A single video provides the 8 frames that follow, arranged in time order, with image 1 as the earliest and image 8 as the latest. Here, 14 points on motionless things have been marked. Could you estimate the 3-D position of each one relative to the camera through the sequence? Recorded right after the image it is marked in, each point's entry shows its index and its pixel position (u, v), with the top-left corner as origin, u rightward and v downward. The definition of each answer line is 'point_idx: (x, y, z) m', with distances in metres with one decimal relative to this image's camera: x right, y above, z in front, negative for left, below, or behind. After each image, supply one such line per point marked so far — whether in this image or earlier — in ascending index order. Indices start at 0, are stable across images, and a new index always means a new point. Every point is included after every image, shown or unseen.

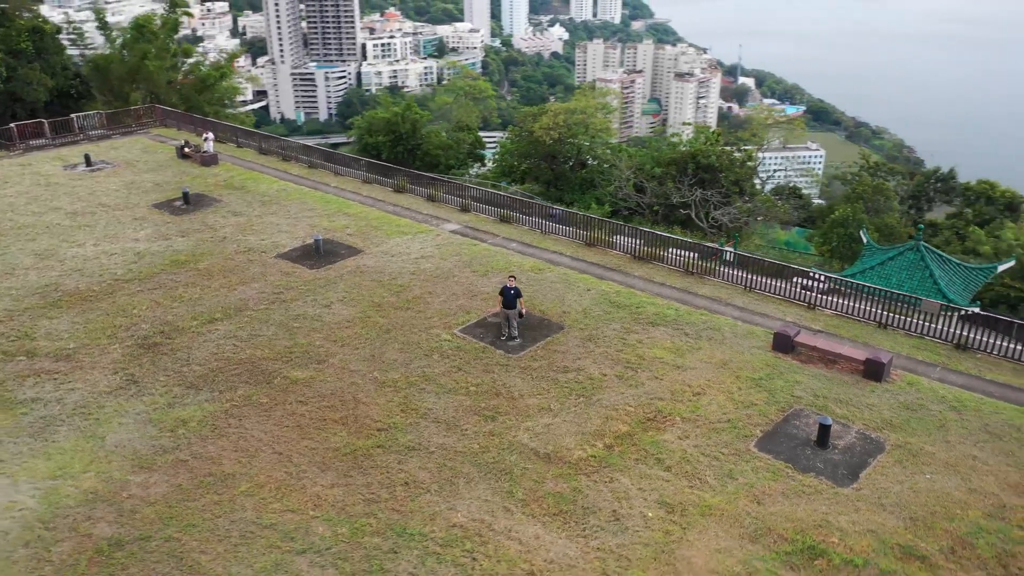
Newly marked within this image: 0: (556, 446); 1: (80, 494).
0: (+0.5, -1.6, +8.5) m
1: (-4.1, -2.0, +7.8) m
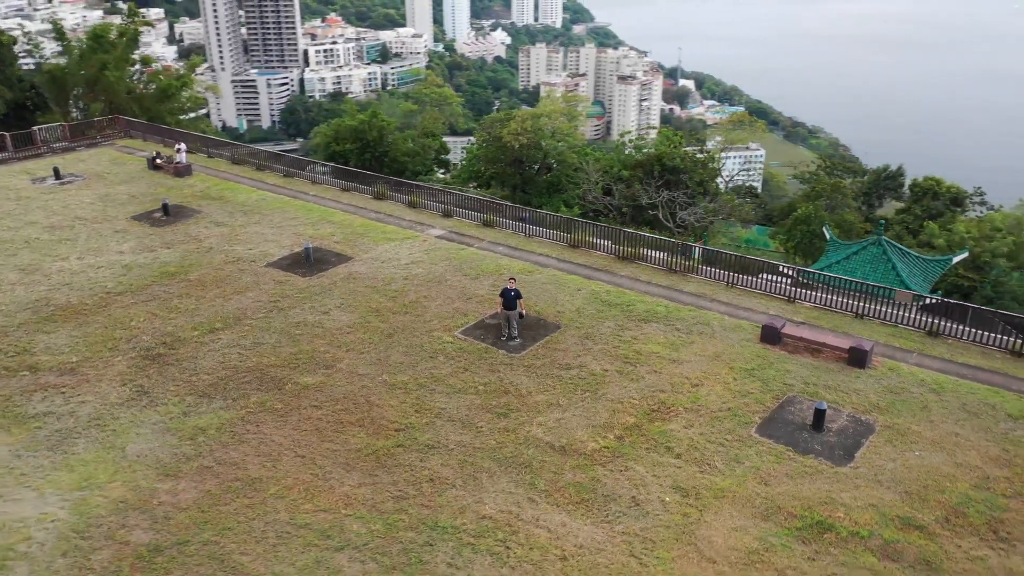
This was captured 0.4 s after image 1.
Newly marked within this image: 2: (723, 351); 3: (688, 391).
0: (+0.6, -1.6, +8.9) m
1: (-3.8, -2.1, +7.9) m
2: (+2.8, -0.8, +10.7) m
3: (+2.1, -1.2, +9.8) m
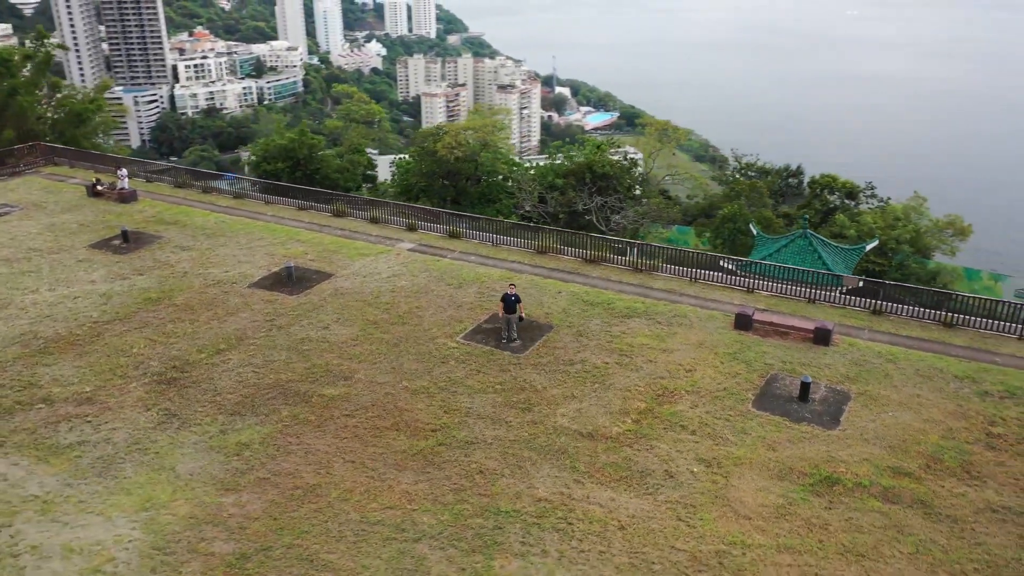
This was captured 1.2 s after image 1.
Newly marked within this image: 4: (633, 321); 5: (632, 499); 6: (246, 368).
0: (+1.0, -1.6, +9.8) m
1: (-3.3, -2.3, +8.2) m
2: (+2.8, -0.7, +11.9) m
3: (+2.3, -1.2, +10.9) m
4: (+1.8, -0.5, +12.4) m
5: (+1.3, -2.2, +8.5) m
6: (-3.6, -1.1, +11.2) m
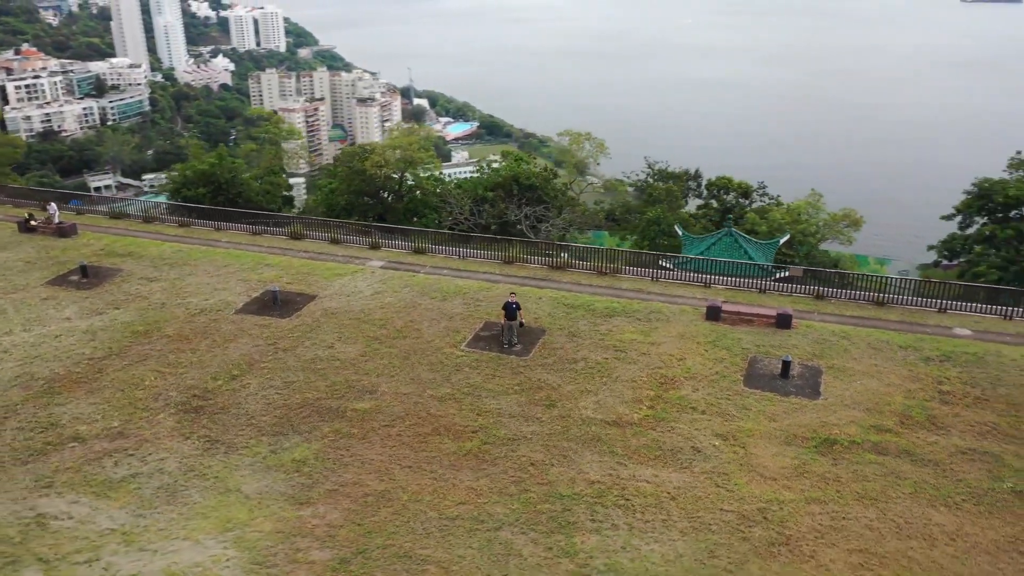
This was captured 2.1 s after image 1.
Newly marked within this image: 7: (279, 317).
0: (+1.4, -1.7, +10.9) m
1: (-2.5, -2.6, +8.6) m
2: (+2.8, -0.7, +13.2) m
3: (+2.5, -1.1, +12.1) m
4: (+1.7, -0.5, +13.6) m
5: (+1.9, -2.2, +9.6) m
6: (-3.4, -1.4, +11.5) m
7: (-3.9, -0.5, +13.8) m
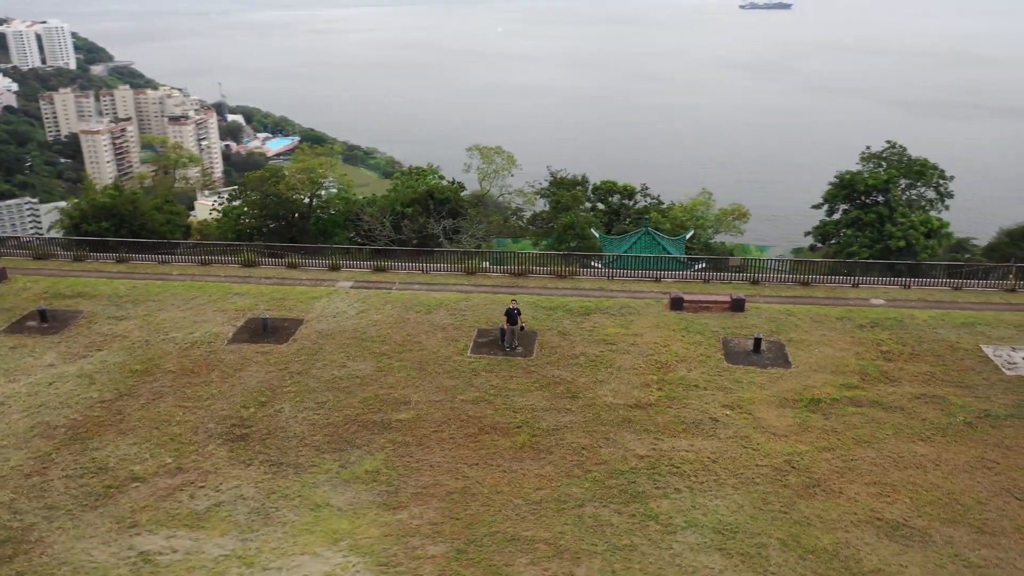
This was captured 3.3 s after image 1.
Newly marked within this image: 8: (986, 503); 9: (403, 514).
0: (+1.8, -1.6, +12.2) m
1: (-1.5, -2.8, +9.3) m
2: (+2.6, -0.6, +14.8) m
3: (+2.6, -1.0, +13.7) m
4: (+1.5, -0.5, +15.0) m
5: (+2.6, -2.1, +11.1) m
6: (-3.0, -1.8, +11.9) m
7: (-4.0, -0.9, +14.1) m
8: (+5.7, -2.6, +9.8) m
9: (-1.3, -2.7, +9.7) m
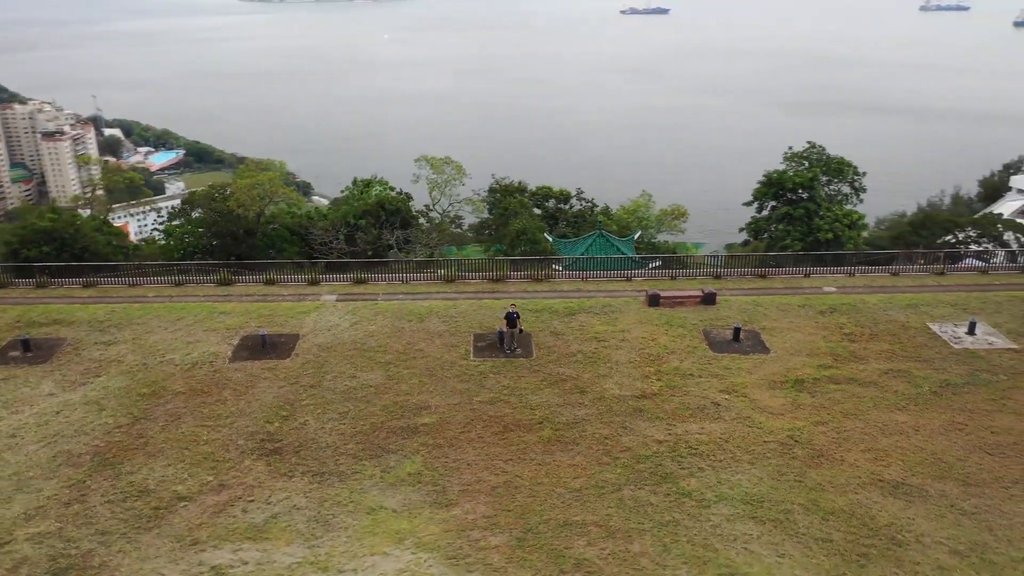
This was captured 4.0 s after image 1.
0: (+2.0, -1.6, +13.2) m
1: (-0.8, -2.9, +9.8) m
2: (+2.5, -0.6, +15.8) m
3: (+2.6, -1.0, +14.7) m
4: (+1.3, -0.5, +15.9) m
5: (+3.0, -2.0, +12.2) m
6: (-2.7, -2.0, +12.2) m
7: (-4.1, -1.2, +14.2) m
8: (+6.2, -2.3, +11.2) m
9: (-0.7, -2.8, +10.2) m
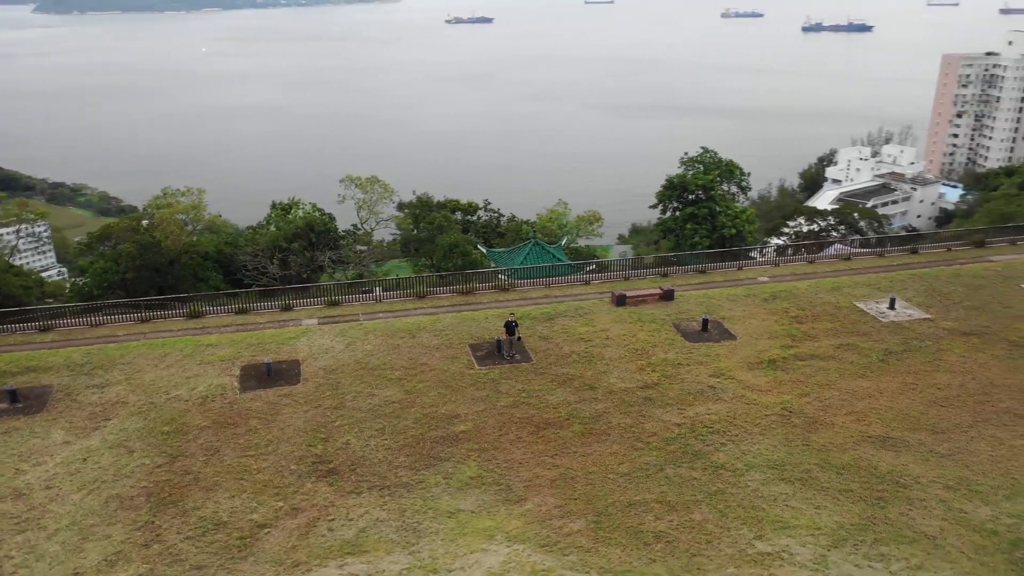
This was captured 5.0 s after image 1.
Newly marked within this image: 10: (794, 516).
0: (+2.3, -1.6, +14.5) m
1: (+0.2, -3.1, +10.7) m
2: (+2.1, -0.6, +17.2) m
3: (+2.5, -1.0, +16.1) m
4: (+1.0, -0.7, +17.1) m
5: (+3.4, -2.0, +13.7) m
6: (-2.2, -2.3, +12.7) m
7: (-3.9, -1.7, +14.4) m
8: (+6.8, -2.0, +13.4) m
9: (+0.2, -2.9, +11.1) m
10: (+3.7, -3.0, +10.9) m
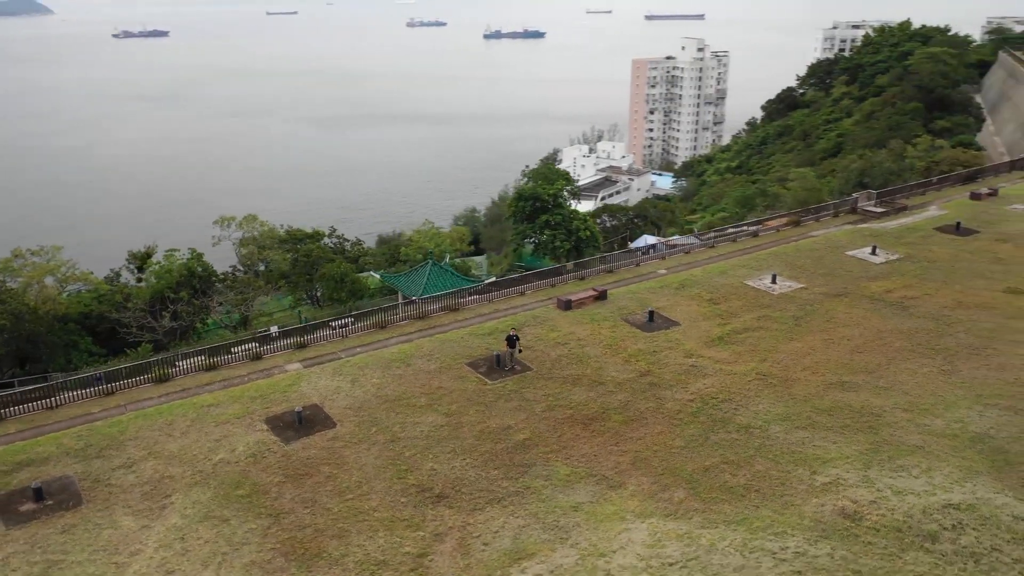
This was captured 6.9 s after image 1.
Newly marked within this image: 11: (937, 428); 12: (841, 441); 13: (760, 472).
0: (+2.5, -1.7, +16.7) m
1: (+2.0, -3.3, +12.4) m
2: (+1.3, -0.7, +19.2) m
3: (+2.1, -1.1, +18.3) m
4: (+0.3, -1.0, +18.7) m
5: (+3.8, -1.8, +16.3) m
6: (-1.0, -2.9, +13.5) m
7: (-3.3, -2.5, +14.6) m
8: (+7.1, -1.5, +17.1) m
9: (+1.9, -3.1, +12.8) m
10: (+5.2, -2.8, +13.8) m
11: (+7.5, -2.5, +14.4) m
12: (+5.6, -2.6, +14.1) m
13: (+4.0, -3.0, +13.2) m
